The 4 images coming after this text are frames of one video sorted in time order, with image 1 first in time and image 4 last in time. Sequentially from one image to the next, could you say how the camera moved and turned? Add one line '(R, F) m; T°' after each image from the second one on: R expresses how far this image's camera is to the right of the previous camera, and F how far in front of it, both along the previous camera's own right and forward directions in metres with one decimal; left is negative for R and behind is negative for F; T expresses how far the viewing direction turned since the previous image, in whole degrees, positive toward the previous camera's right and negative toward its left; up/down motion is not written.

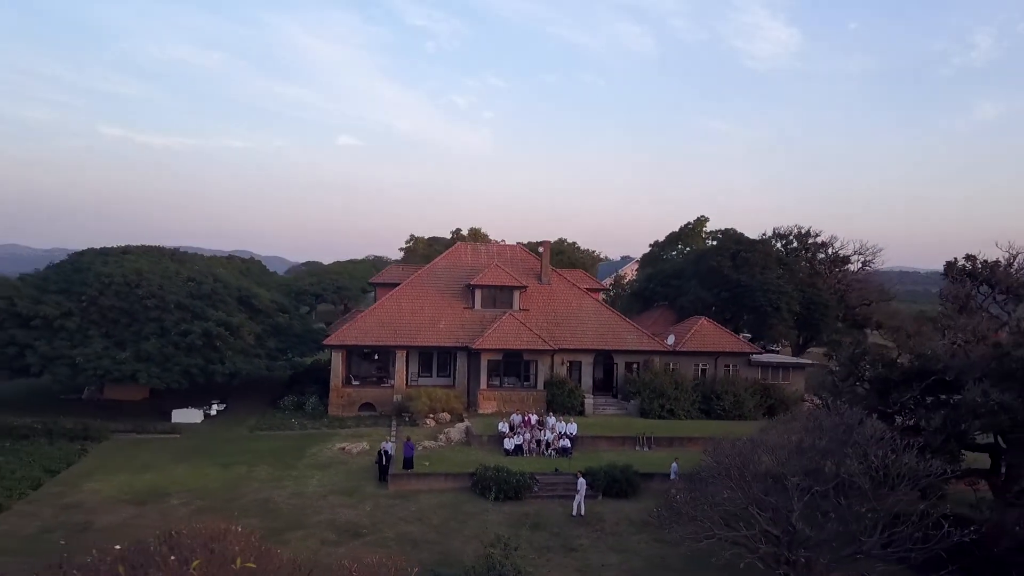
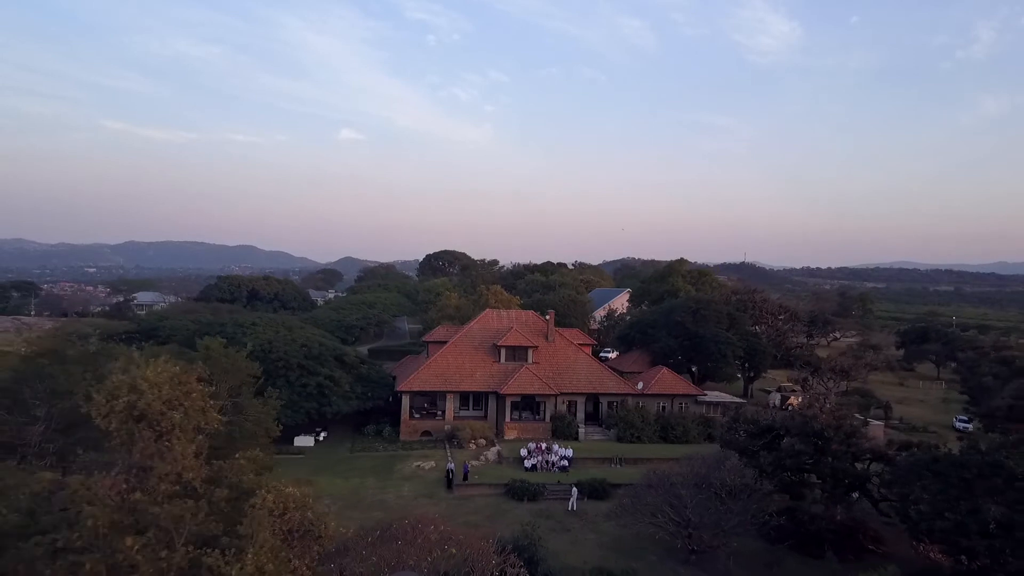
(-0.7, -10.4) m; 0°
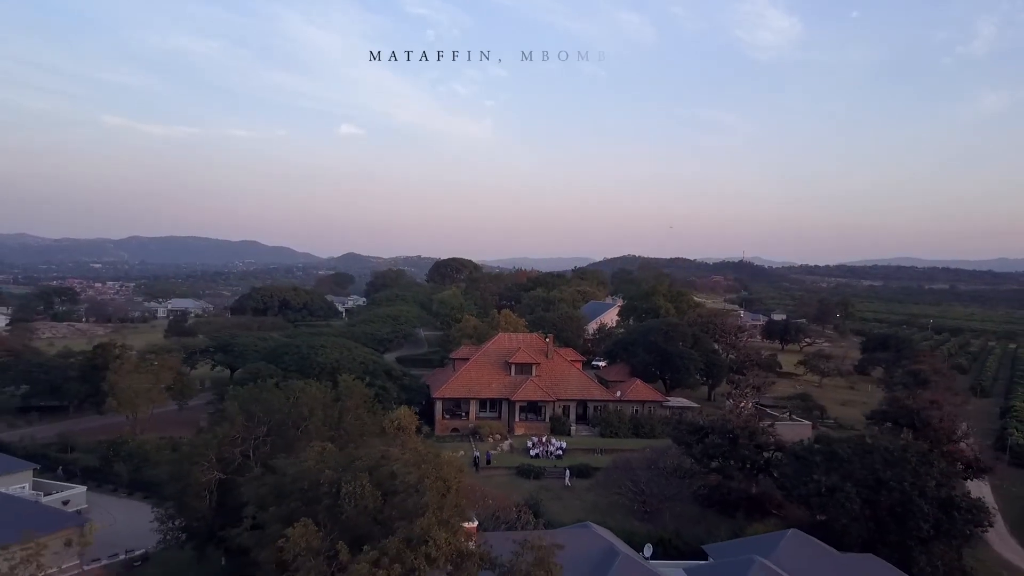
(-0.6, -10.8) m; 0°
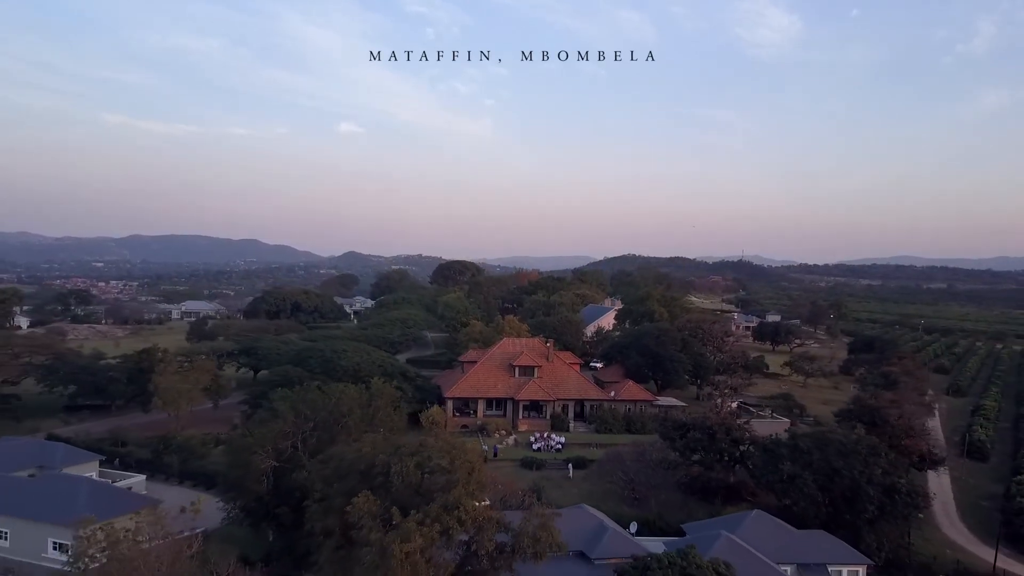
(-0.3, -4.6) m; 0°
